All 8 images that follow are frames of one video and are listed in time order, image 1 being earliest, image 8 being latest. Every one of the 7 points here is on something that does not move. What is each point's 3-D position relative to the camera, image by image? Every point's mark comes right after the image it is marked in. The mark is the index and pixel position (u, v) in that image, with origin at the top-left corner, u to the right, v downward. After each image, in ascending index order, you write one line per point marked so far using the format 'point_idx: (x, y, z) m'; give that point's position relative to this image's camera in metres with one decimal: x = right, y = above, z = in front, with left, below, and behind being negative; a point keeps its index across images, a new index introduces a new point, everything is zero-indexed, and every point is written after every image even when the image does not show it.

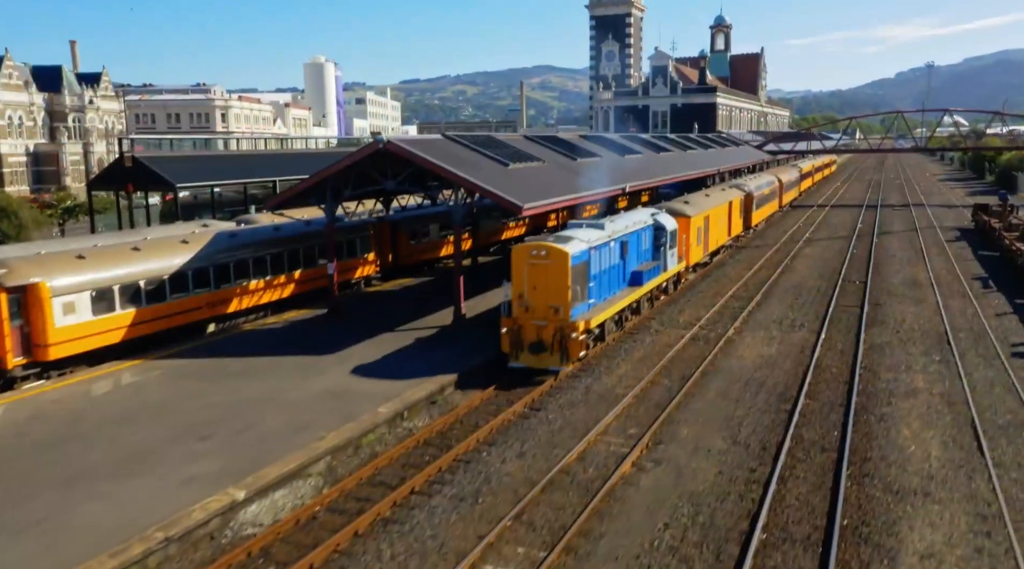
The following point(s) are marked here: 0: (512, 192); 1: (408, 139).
0: (-0.1, +1.7, +14.6) m
1: (-2.0, +2.8, +15.2) m
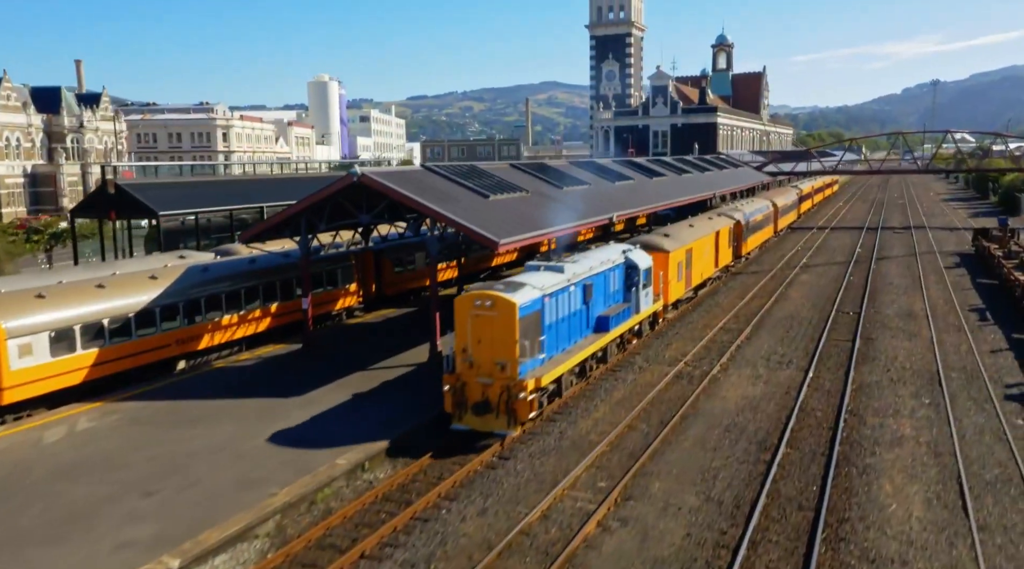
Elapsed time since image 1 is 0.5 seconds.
0: (-0.5, +1.0, +14.2) m
1: (-2.4, +2.1, +14.8) m
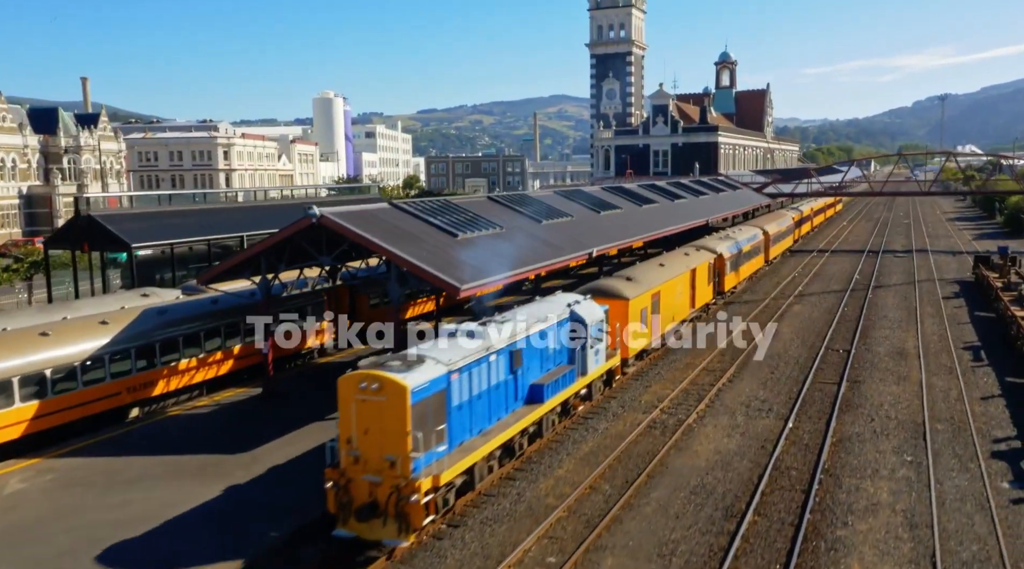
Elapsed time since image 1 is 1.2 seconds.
0: (-1.1, +0.3, +13.6) m
1: (-3.0, +1.3, +14.3) m
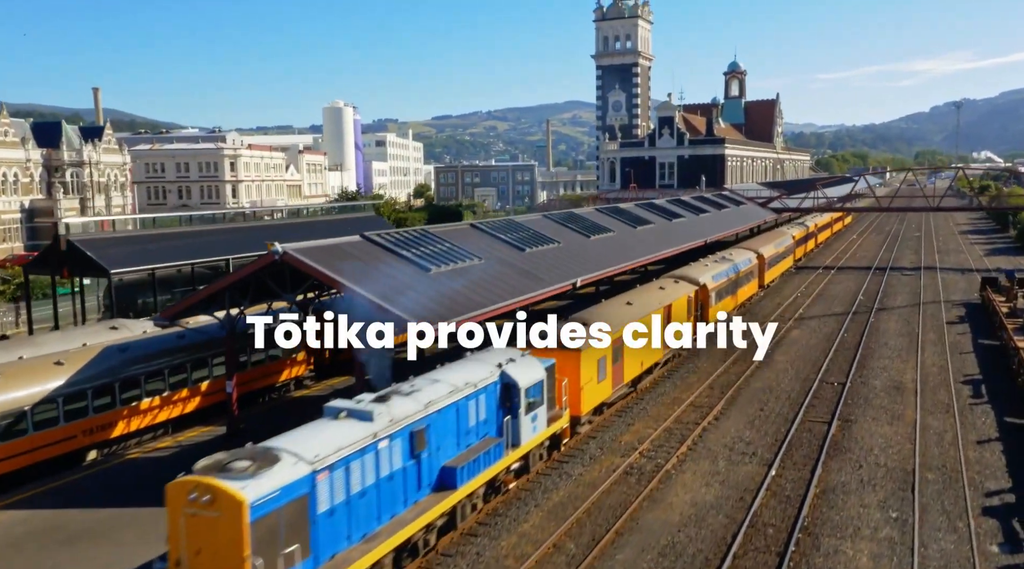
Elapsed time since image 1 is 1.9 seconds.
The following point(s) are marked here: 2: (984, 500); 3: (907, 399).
0: (-1.6, -0.4, +13.1) m
1: (-3.5, +0.6, +13.8) m
2: (+7.1, -3.2, +11.9) m
3: (+8.6, -2.5, +17.4) m
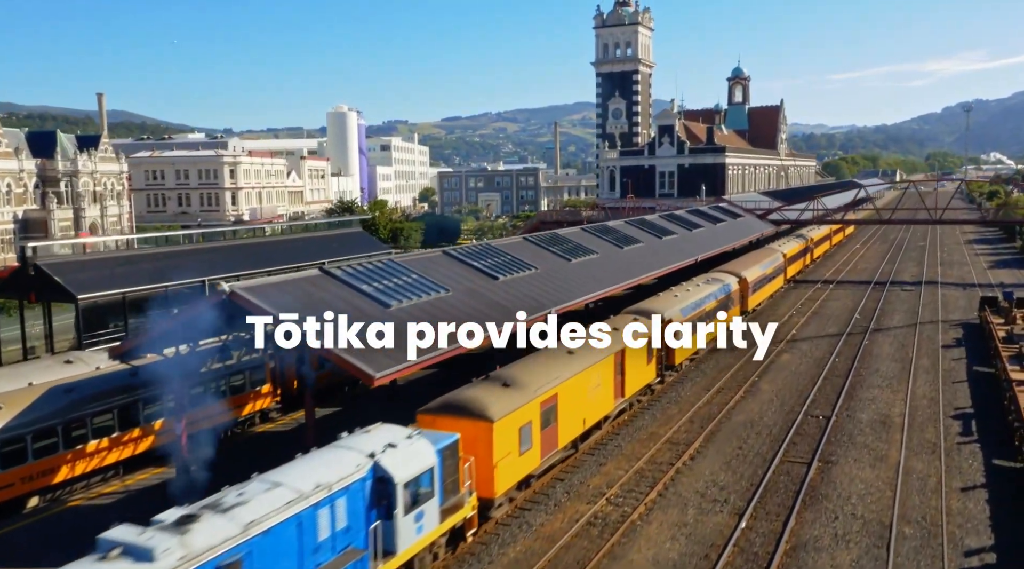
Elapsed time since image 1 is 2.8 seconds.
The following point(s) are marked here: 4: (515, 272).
0: (-2.3, -1.1, +12.5) m
1: (-4.2, 0.0, +13.3) m
2: (+6.4, -3.9, +11.3) m
3: (+8.0, -3.2, +16.7) m
4: (+0.1, +0.3, +19.7) m
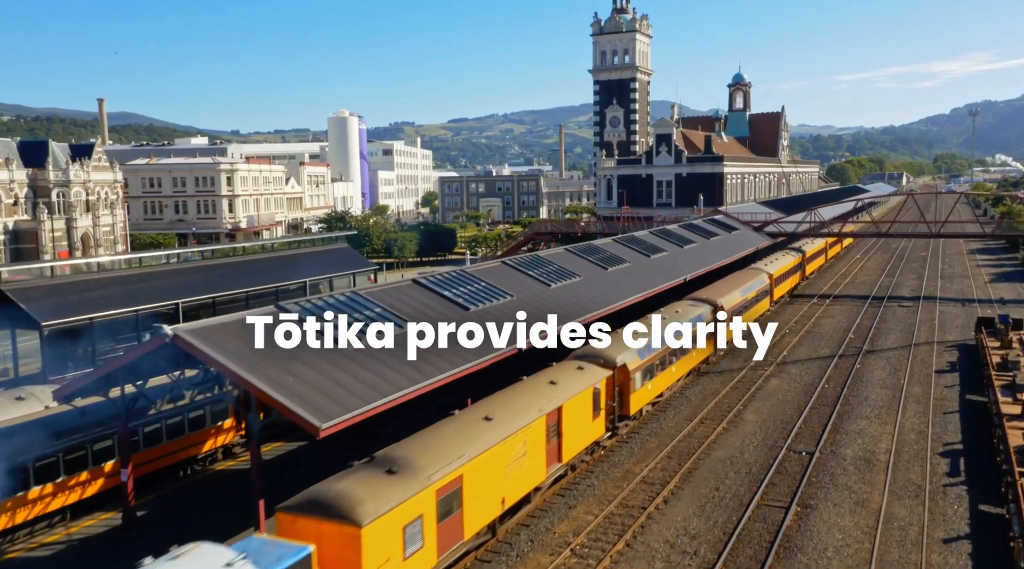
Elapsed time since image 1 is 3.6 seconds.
0: (-3.0, -1.7, +12.0) m
1: (-4.8, -0.7, +12.7) m
2: (+5.7, -4.6, +10.6) m
3: (+7.4, -3.9, +16.0) m
4: (-0.5, -0.4, +19.2) m
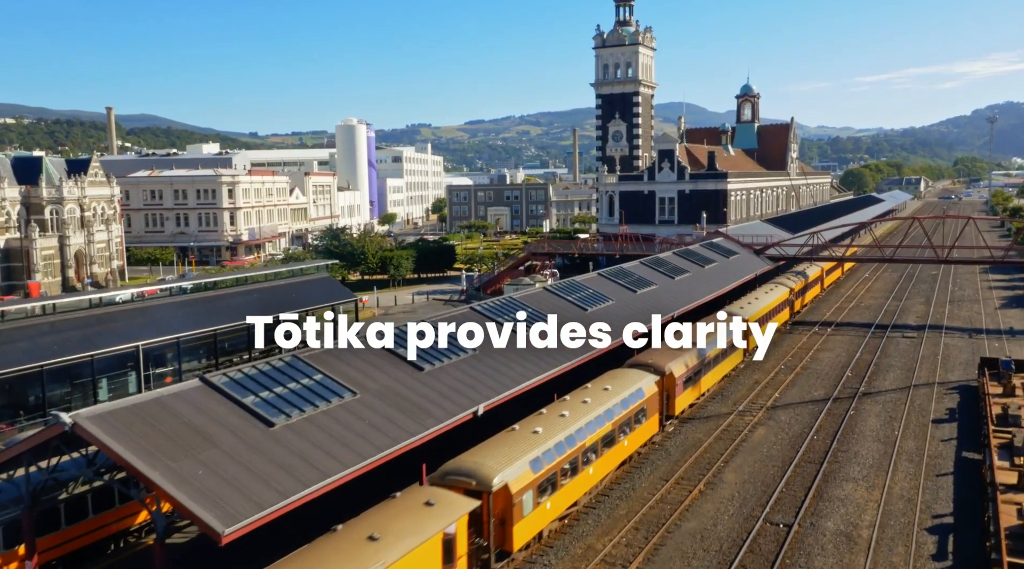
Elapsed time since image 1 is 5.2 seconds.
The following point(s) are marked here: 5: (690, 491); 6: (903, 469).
0: (-4.0, -2.9, +11.0) m
1: (-5.8, -1.9, +11.8) m
2: (+4.7, -5.8, +9.4) m
3: (+6.4, -5.1, +14.8) m
4: (-1.4, -1.6, +18.1) m
5: (+4.1, -4.8, +18.4) m
6: (+9.6, -4.5, +19.4) m
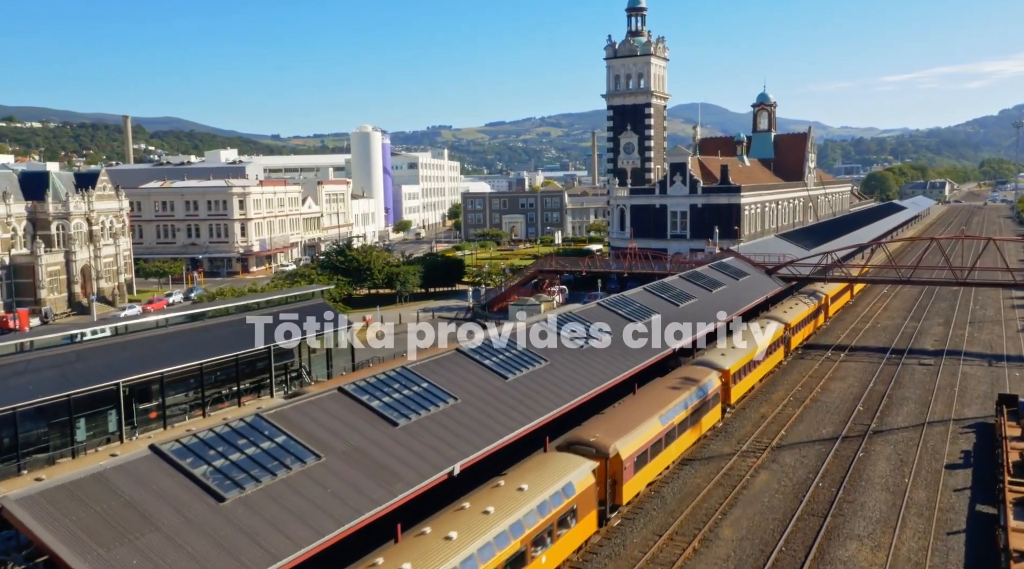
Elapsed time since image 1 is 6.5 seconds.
0: (-4.5, -3.9, +10.2) m
1: (-6.3, -2.9, +11.0) m
2: (+4.1, -6.8, +8.4) m
3: (+6.0, -6.1, +13.8) m
4: (-1.8, -2.6, +17.3) m
5: (+3.7, -5.8, +17.4) m
6: (+9.2, -5.5, +18.2) m
